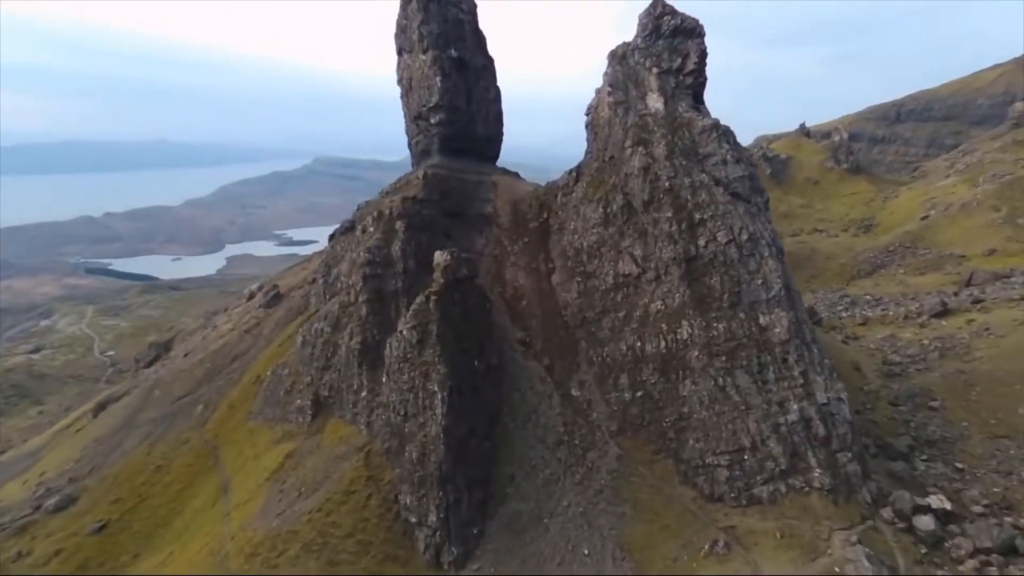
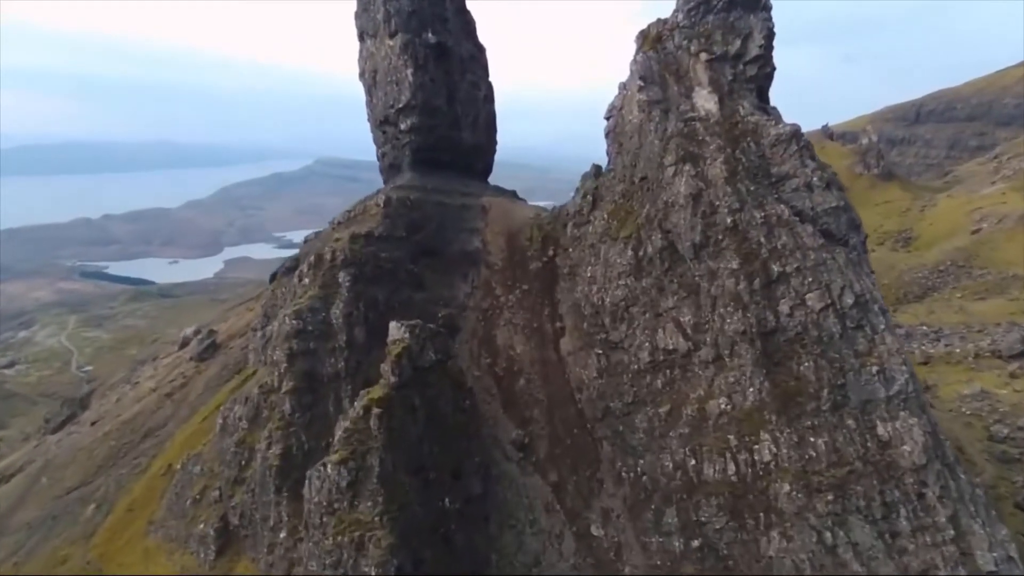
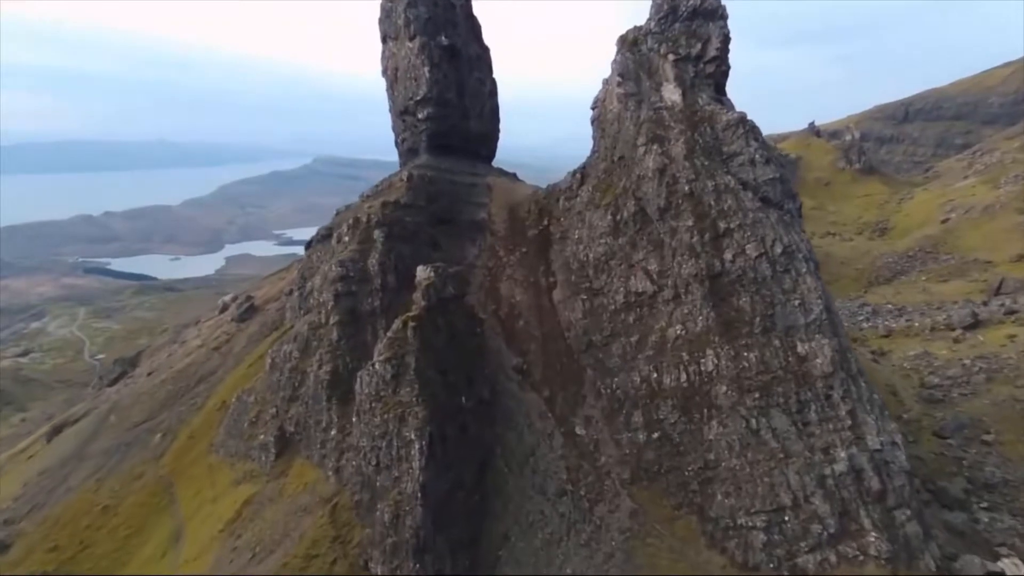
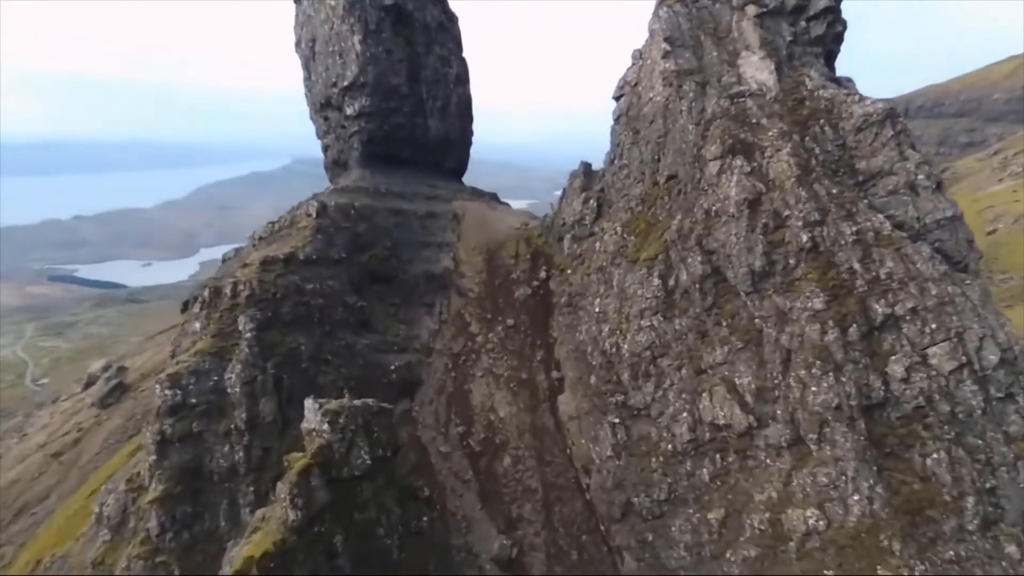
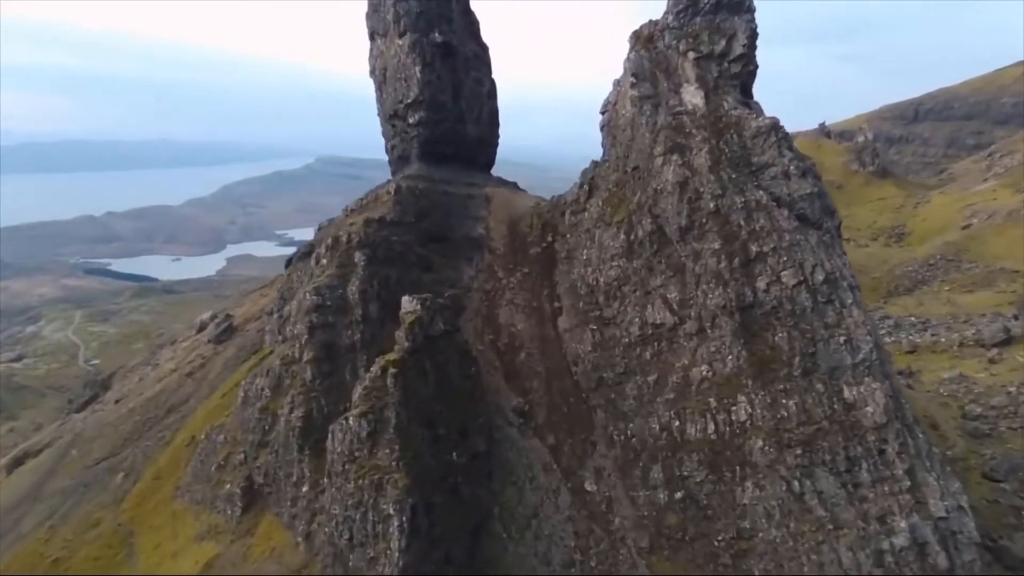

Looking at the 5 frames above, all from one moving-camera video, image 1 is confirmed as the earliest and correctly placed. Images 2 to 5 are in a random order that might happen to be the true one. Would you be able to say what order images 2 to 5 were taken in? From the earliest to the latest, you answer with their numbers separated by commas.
3, 5, 2, 4
